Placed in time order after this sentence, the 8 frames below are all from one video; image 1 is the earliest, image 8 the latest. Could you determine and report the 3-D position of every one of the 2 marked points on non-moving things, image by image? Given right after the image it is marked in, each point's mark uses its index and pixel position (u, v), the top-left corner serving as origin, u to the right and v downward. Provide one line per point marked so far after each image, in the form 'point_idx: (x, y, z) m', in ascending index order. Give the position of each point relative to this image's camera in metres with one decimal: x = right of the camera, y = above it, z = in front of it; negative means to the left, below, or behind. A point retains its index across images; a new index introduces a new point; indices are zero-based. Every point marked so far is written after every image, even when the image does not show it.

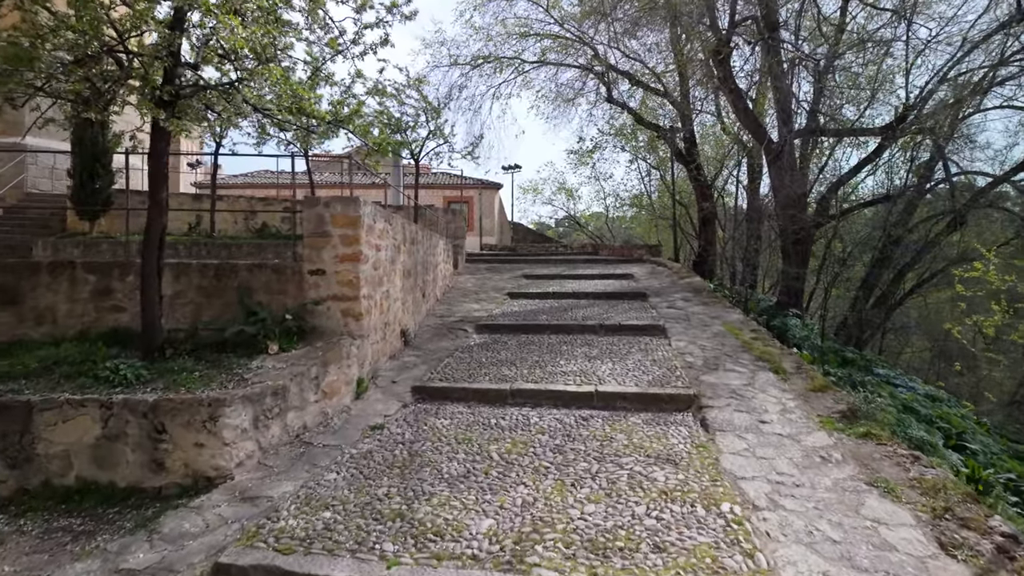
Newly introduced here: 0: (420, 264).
0: (-1.0, +0.3, +6.3) m
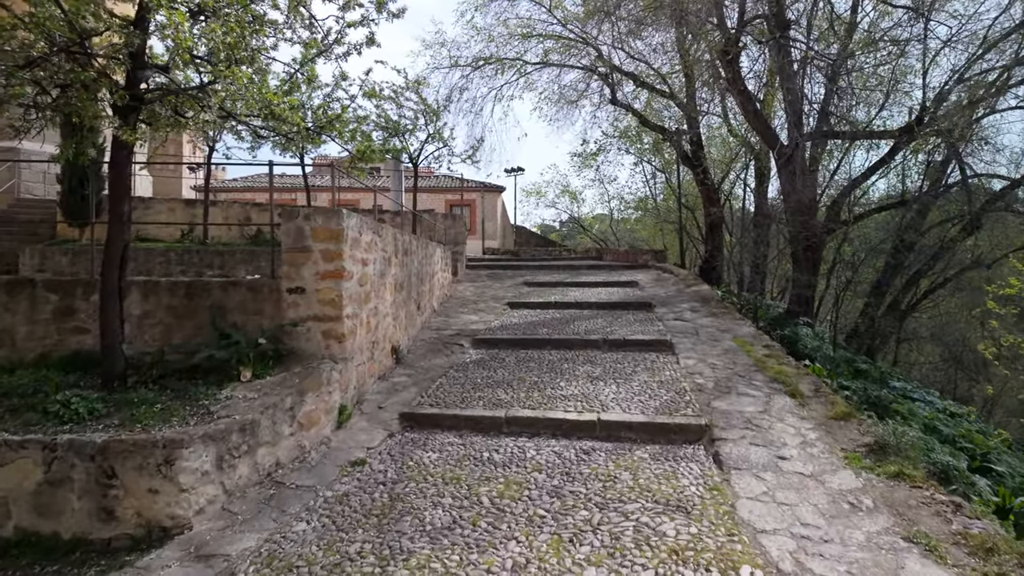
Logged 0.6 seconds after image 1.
0: (-1.0, +0.1, +6.0) m
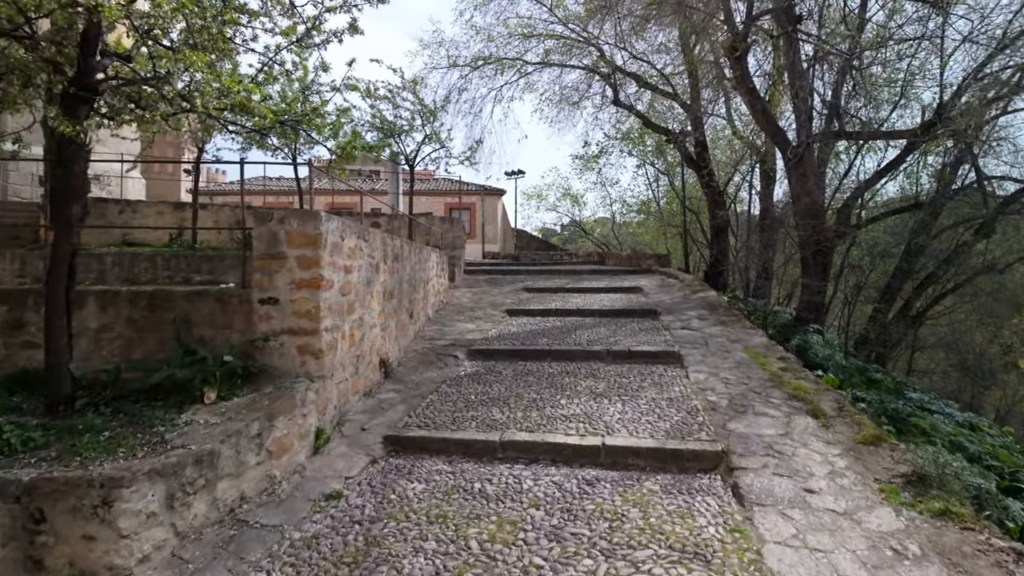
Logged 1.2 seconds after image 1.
0: (-1.0, +0.1, +5.6) m
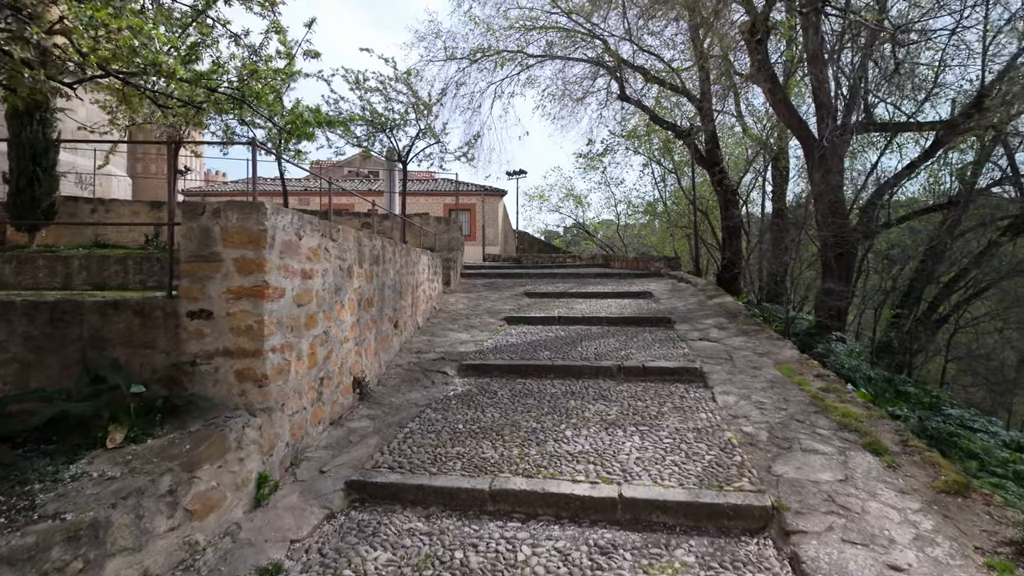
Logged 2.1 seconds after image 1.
0: (-1.0, 0.0, +5.0) m
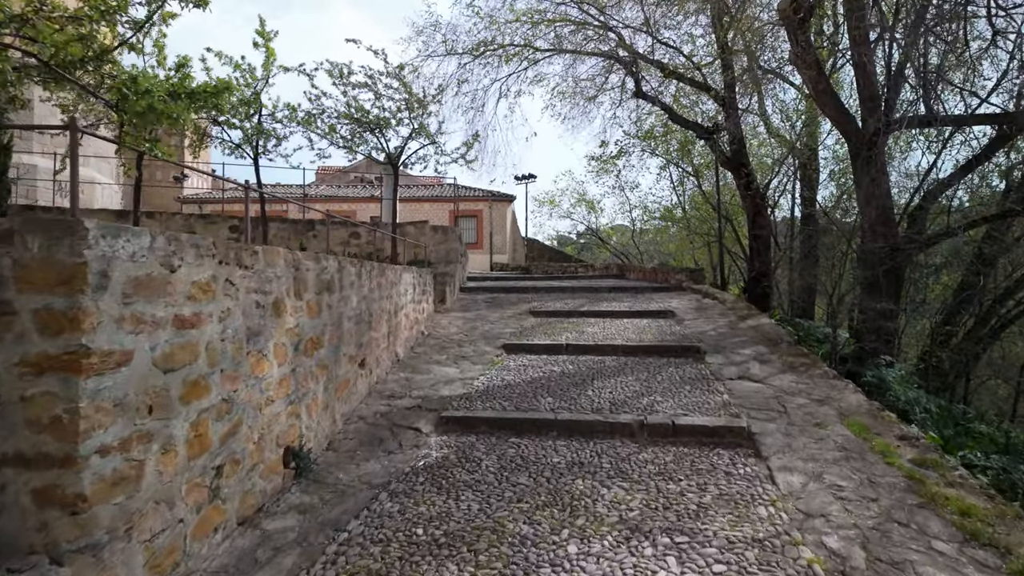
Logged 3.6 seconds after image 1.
0: (-1.1, -0.2, +4.0) m
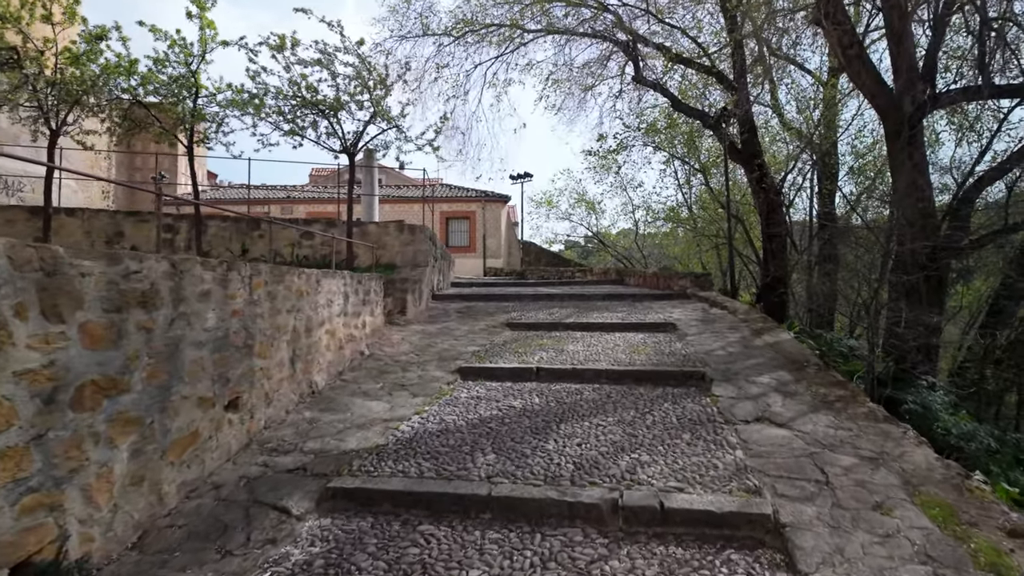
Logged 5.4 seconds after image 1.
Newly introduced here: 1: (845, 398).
0: (-1.5, -0.3, +2.8) m
1: (+2.2, -0.7, +3.8) m
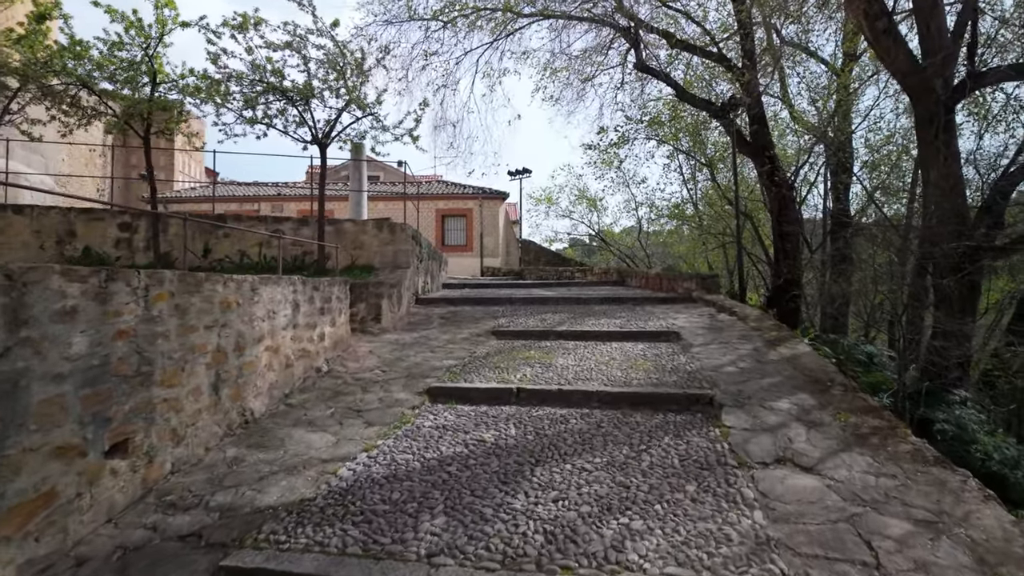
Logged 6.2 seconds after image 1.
0: (-1.6, -0.3, +2.2) m
1: (+2.0, -0.8, +3.2) m
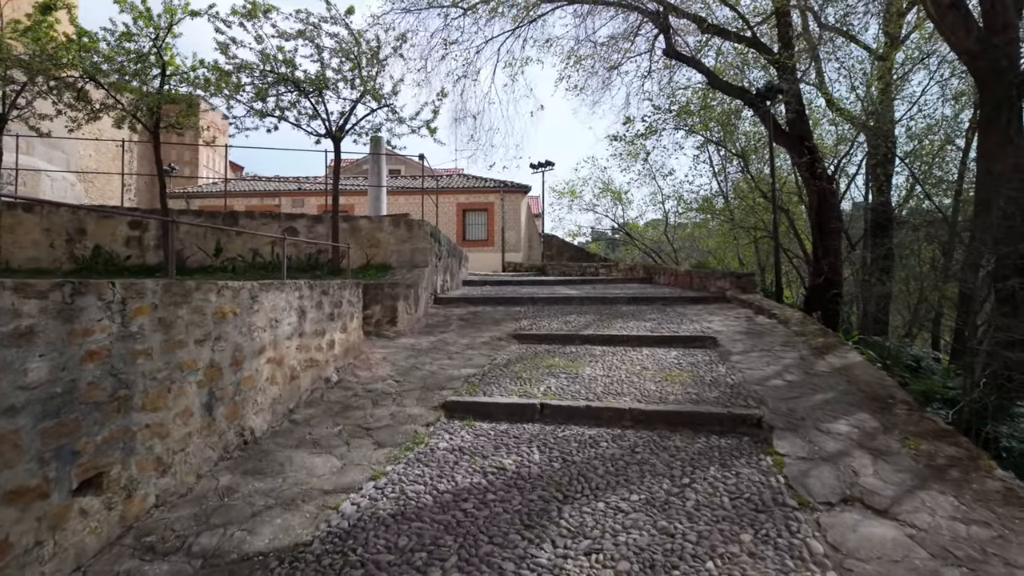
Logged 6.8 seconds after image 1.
0: (-1.5, -0.4, +1.9) m
1: (+2.1, -0.8, +2.8) m
